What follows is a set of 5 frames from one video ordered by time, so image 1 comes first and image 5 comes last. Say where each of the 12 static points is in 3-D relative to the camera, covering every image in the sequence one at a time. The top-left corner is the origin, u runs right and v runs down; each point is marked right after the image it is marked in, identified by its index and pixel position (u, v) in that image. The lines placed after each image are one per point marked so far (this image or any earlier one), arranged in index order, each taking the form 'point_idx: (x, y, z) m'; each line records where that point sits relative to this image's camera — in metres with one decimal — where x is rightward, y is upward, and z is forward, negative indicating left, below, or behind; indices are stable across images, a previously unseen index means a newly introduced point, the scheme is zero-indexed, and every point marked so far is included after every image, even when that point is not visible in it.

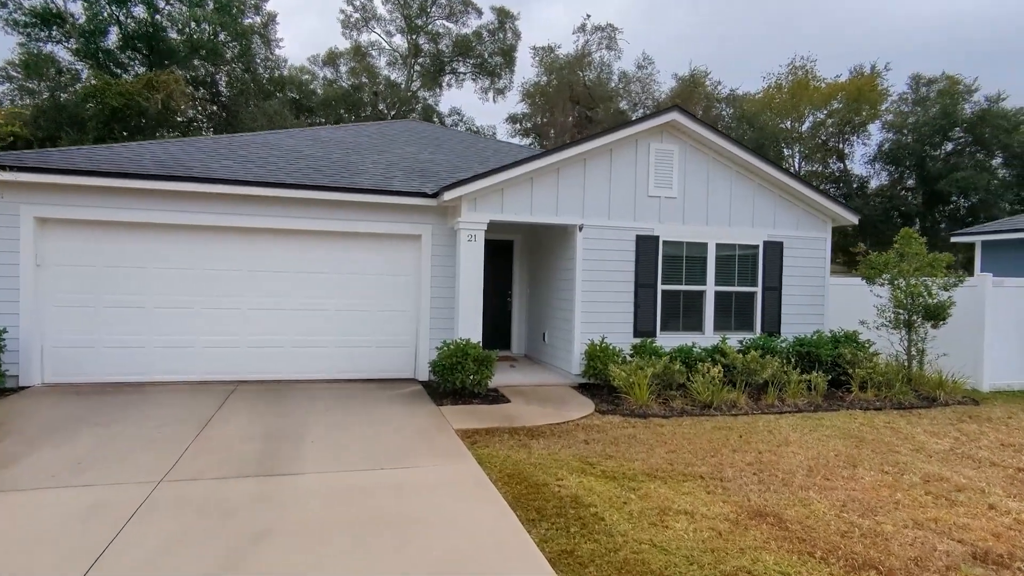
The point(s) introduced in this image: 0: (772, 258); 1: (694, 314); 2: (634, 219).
0: (+4.2, +0.5, +9.7) m
1: (+2.8, -0.4, +9.4) m
2: (+1.8, +1.0, +9.1) m
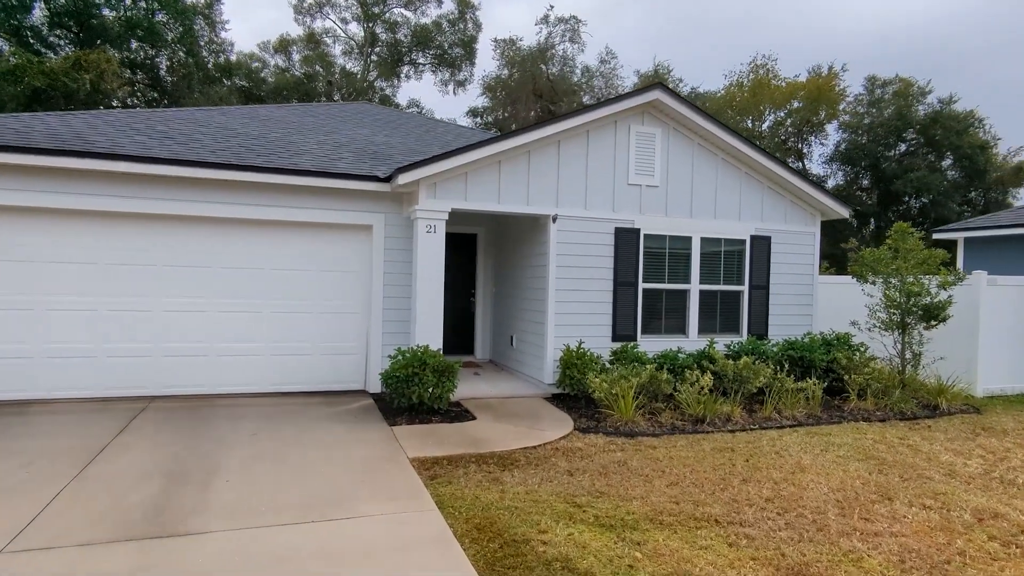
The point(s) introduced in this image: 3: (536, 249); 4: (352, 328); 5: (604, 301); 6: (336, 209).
0: (+3.6, +0.5, +8.9) m
1: (+2.3, -0.4, +8.6) m
2: (+1.4, +1.1, +8.2) m
3: (+0.3, +0.5, +8.3) m
4: (-2.1, -0.5, +7.9) m
5: (+1.2, -0.2, +8.1) m
6: (-2.2, +1.0, +7.7) m
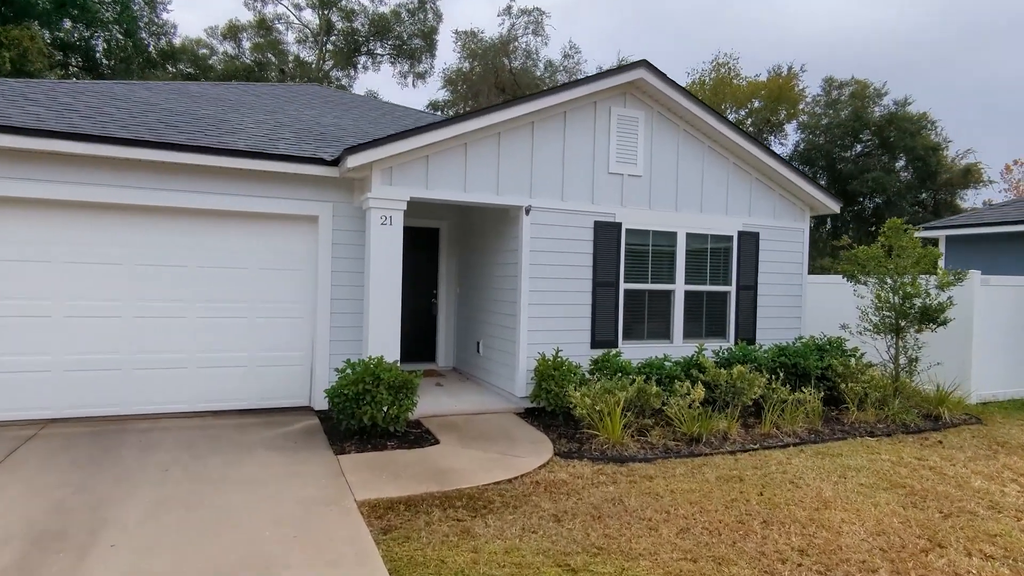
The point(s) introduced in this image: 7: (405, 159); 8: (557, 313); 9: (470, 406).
0: (+3.2, +0.5, +8.2) m
1: (+1.9, -0.4, +7.8) m
2: (+1.0, +1.0, +7.3) m
3: (-0.1, +0.5, +7.4) m
4: (-2.4, -0.5, +6.8) m
5: (+0.9, -0.2, +7.3) m
6: (-2.6, +1.0, +6.6) m
7: (-1.1, +1.4, +6.4) m
8: (+0.5, -0.3, +7.2) m
9: (-0.5, -1.3, +6.8) m
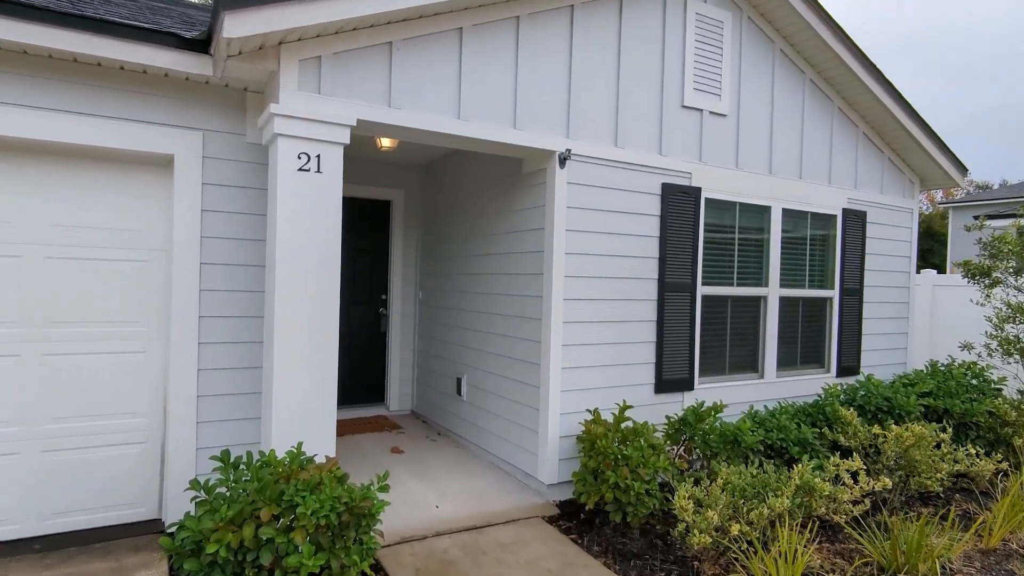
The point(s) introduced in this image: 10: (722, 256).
0: (+3.2, +0.4, +5.6) m
1: (+2.0, -0.4, +5.0) m
2: (+1.1, +1.0, +4.5) m
3: (0.0, +0.5, +4.4) m
4: (-2.2, -0.6, +3.6) m
5: (+1.0, -0.2, +4.4) m
6: (-2.4, +1.0, +3.3) m
7: (-0.9, +1.3, +3.3) m
8: (+0.7, -0.3, +4.3) m
9: (-0.3, -1.4, +3.8) m
10: (+1.7, +0.3, +4.8) m
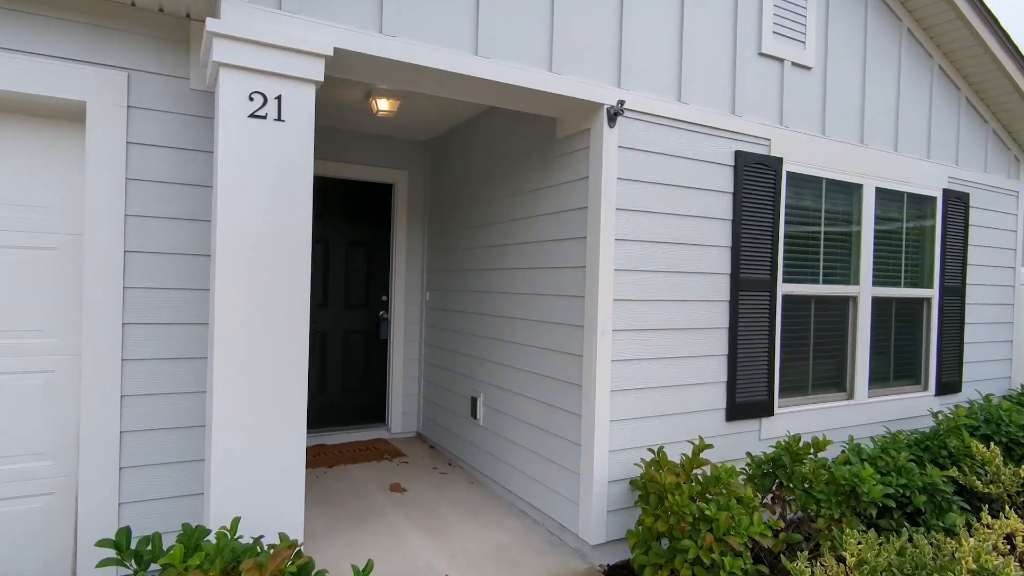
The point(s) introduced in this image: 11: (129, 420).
0: (+3.4, +0.5, +4.6) m
1: (+2.1, -0.4, +4.0) m
2: (+1.3, +1.0, +3.5) m
3: (+0.2, +0.5, +3.4) m
4: (-2.1, -0.5, +2.6) m
5: (+1.1, -0.2, +3.4) m
6: (-2.2, +1.0, +2.4) m
7: (-0.7, +1.3, +2.4) m
8: (+0.8, -0.3, +3.3) m
9: (-0.1, -1.4, +2.8) m
10: (+1.8, +0.3, +3.8) m
11: (-1.6, -0.6, +2.6) m
